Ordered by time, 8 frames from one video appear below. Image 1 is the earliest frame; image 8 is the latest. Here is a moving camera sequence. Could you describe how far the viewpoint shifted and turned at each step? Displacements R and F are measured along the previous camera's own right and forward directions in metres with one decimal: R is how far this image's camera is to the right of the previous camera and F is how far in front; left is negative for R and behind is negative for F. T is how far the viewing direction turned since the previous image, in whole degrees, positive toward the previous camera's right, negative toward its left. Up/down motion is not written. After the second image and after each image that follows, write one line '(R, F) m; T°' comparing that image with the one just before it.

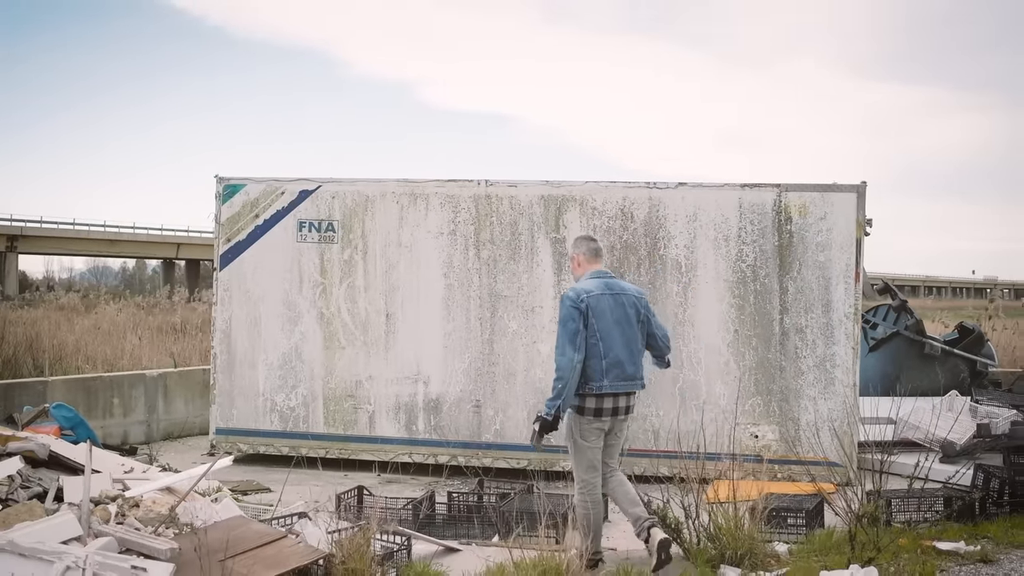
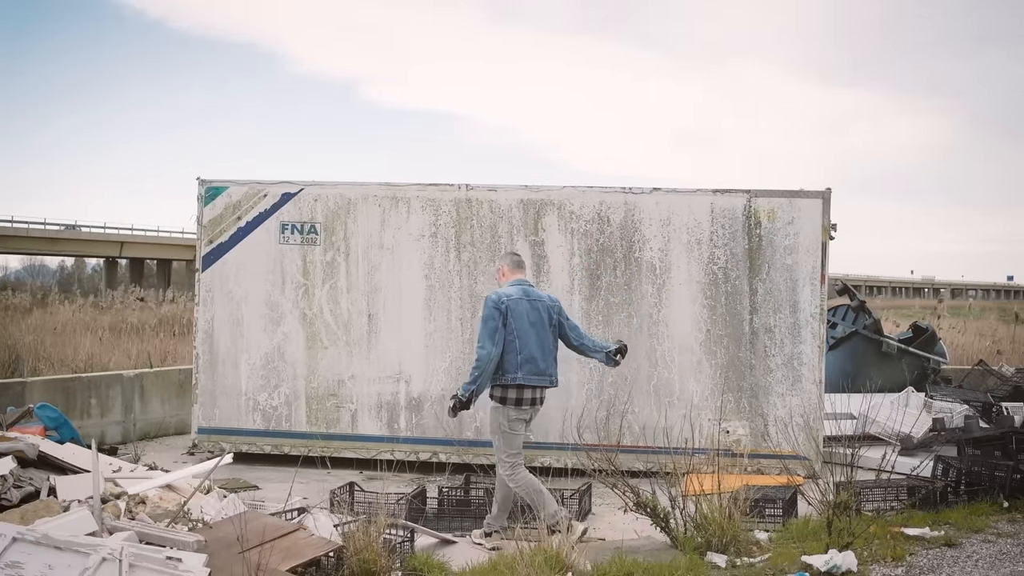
(-0.2, -0.2) m; +3°
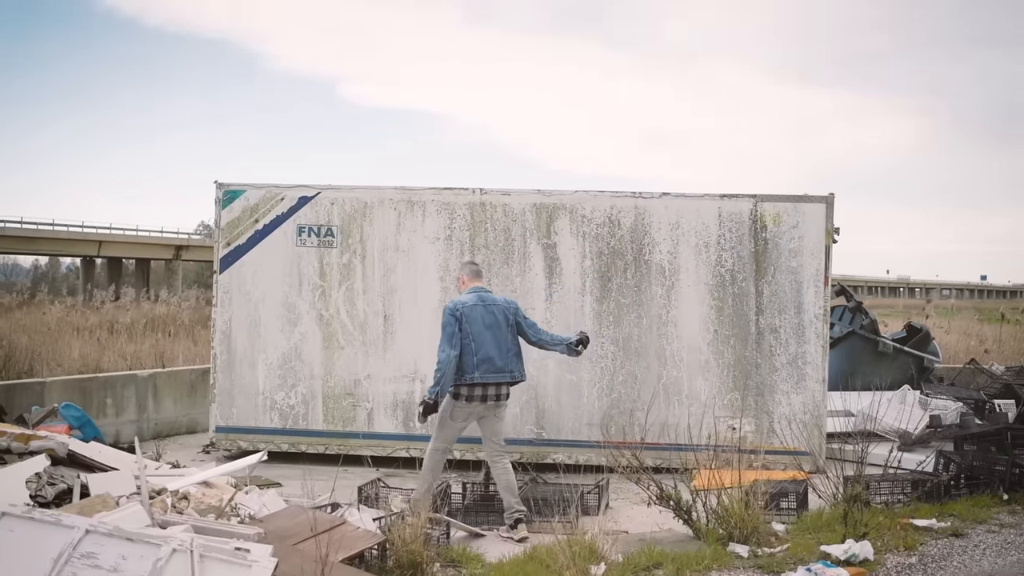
(-0.3, -0.2) m; +1°
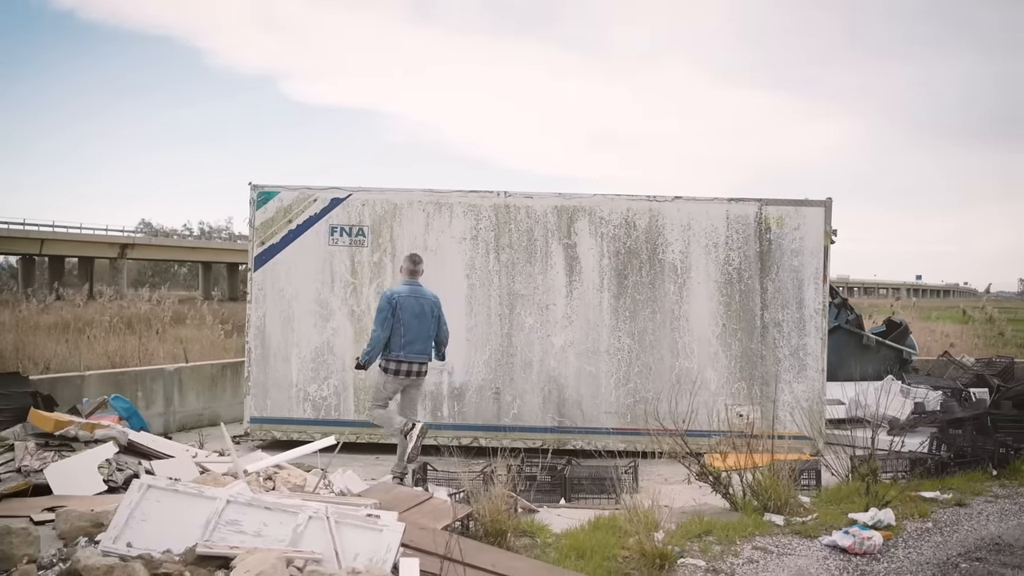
(-0.7, -0.4) m; +3°
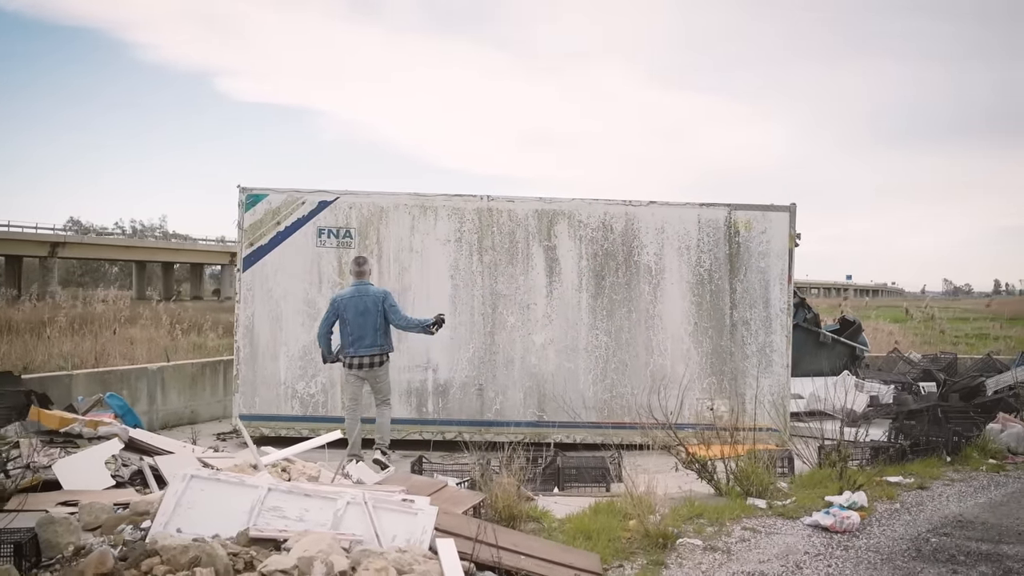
(-0.4, -0.3) m; +4°
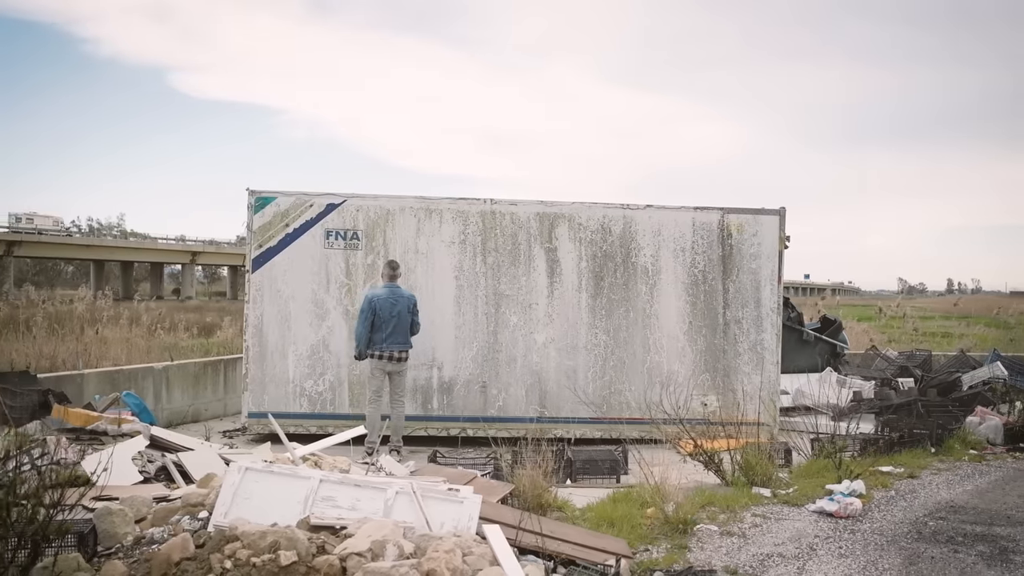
(-0.4, -0.2) m; +2°
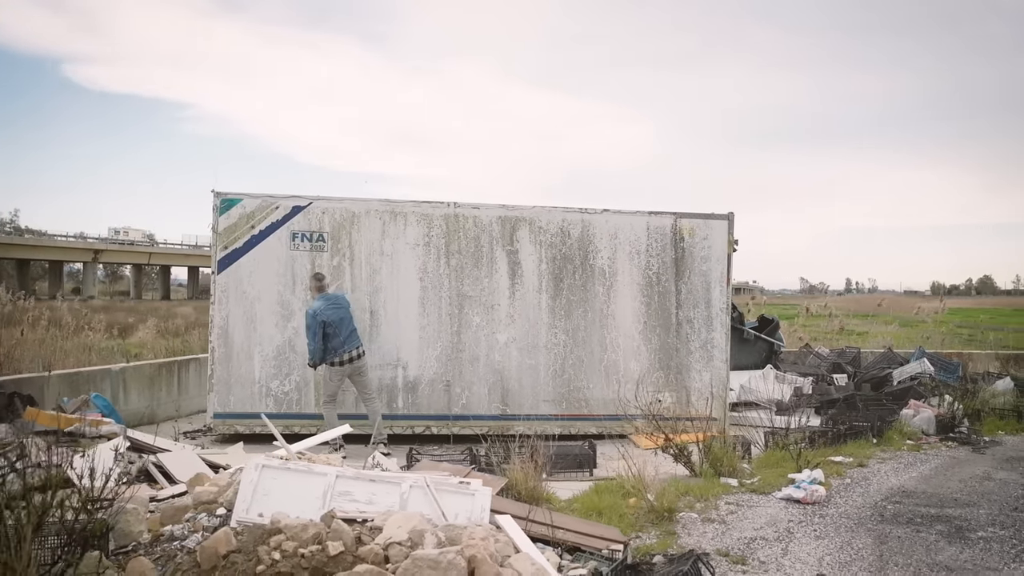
(-0.5, -0.2) m; +6°
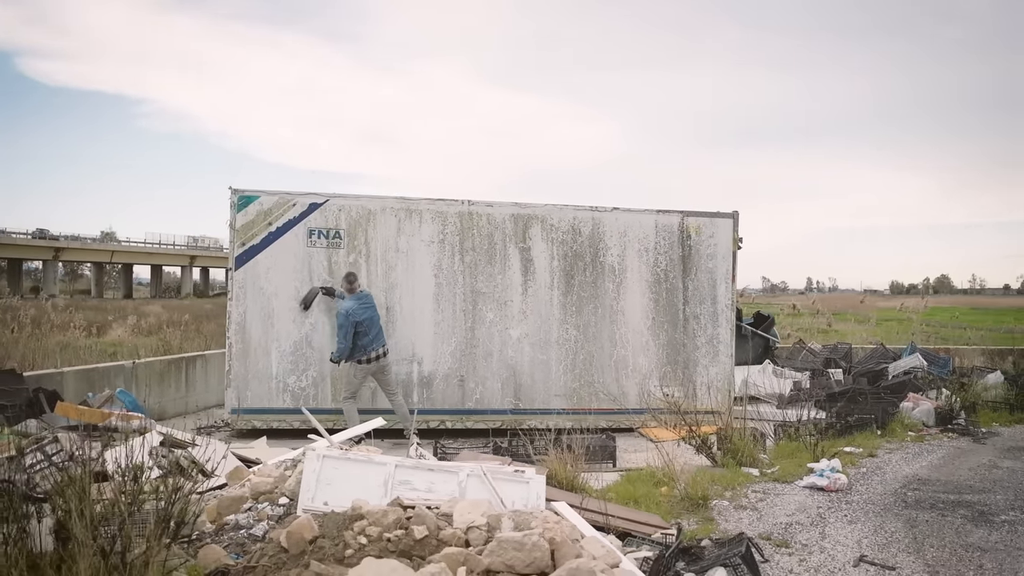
(-0.4, -0.1) m; +2°
